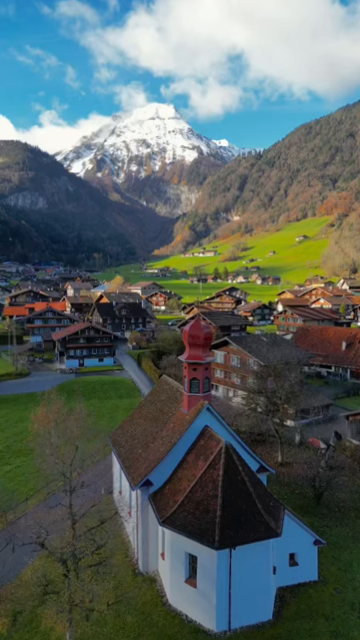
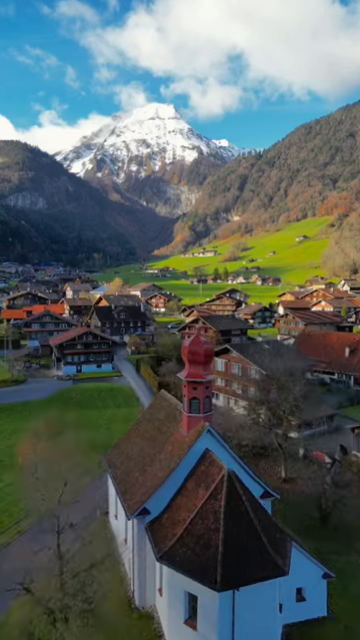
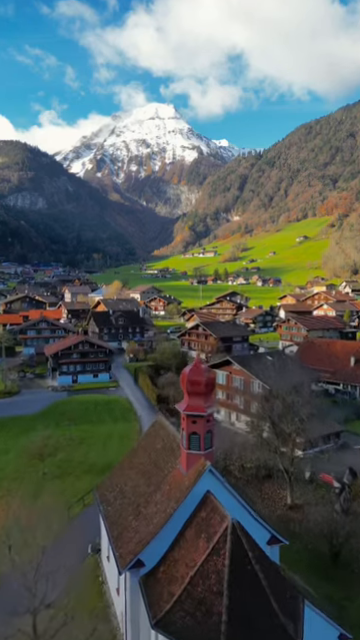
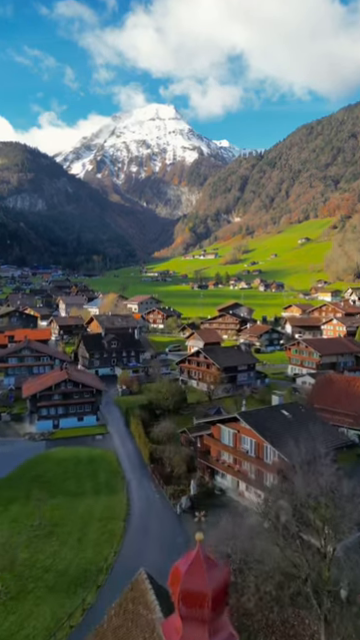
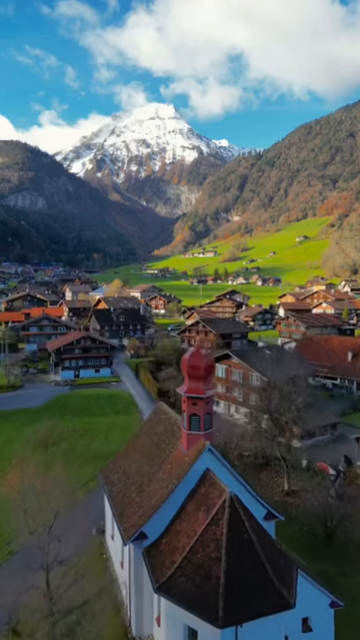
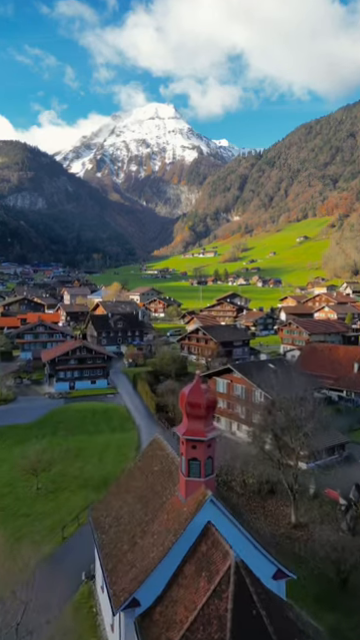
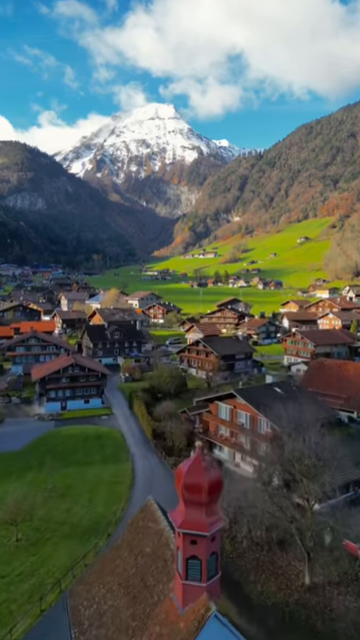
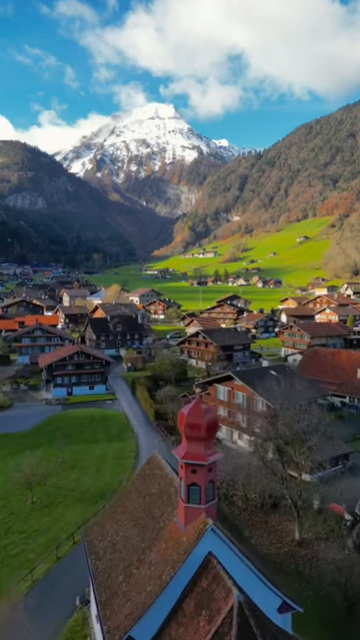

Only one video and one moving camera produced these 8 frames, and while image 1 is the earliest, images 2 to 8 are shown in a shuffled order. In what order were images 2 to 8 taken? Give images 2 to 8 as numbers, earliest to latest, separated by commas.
2, 5, 3, 6, 8, 7, 4
